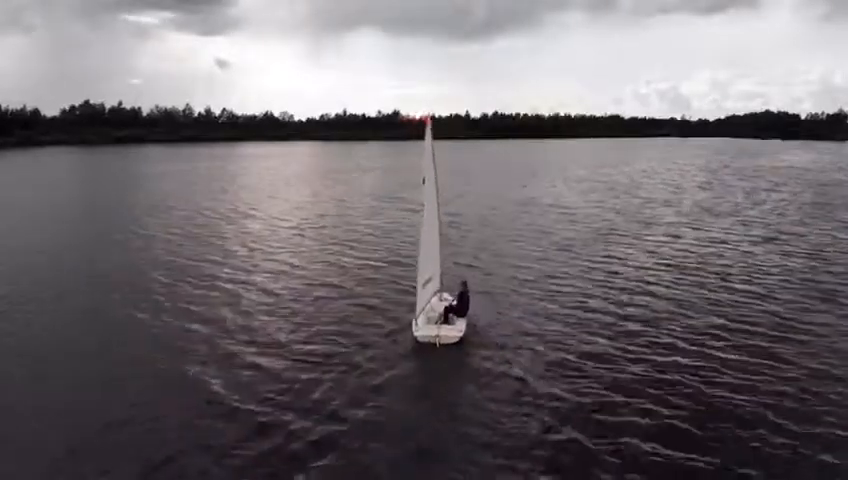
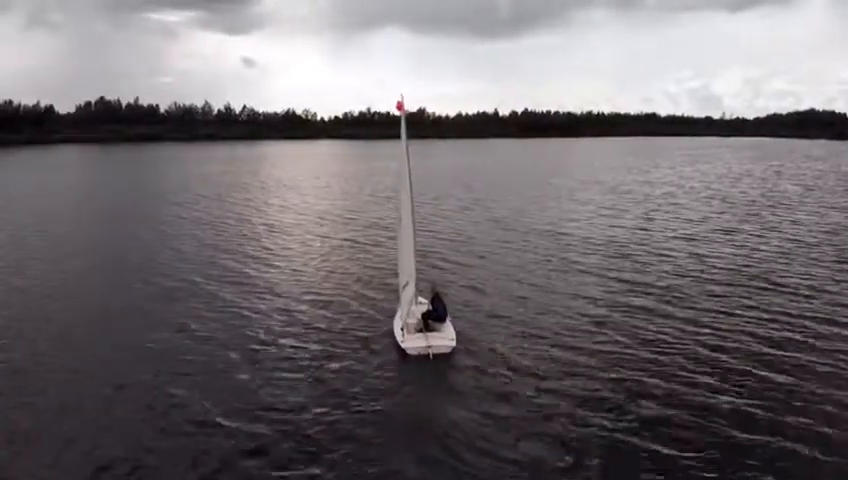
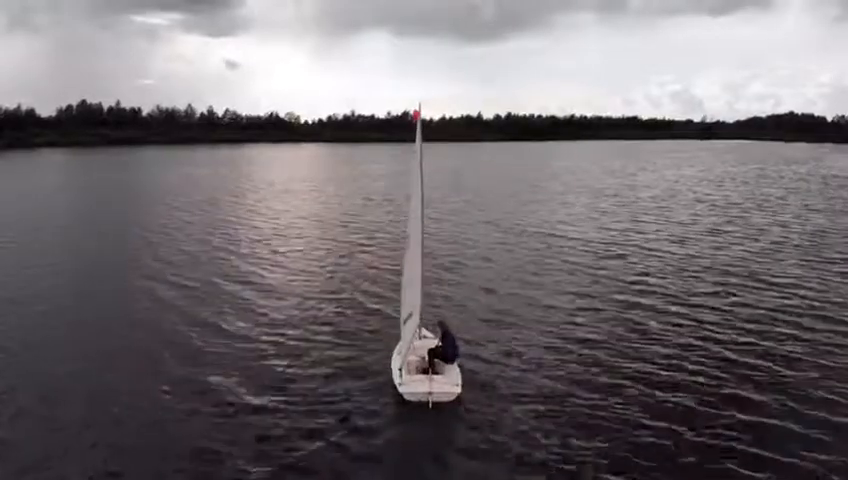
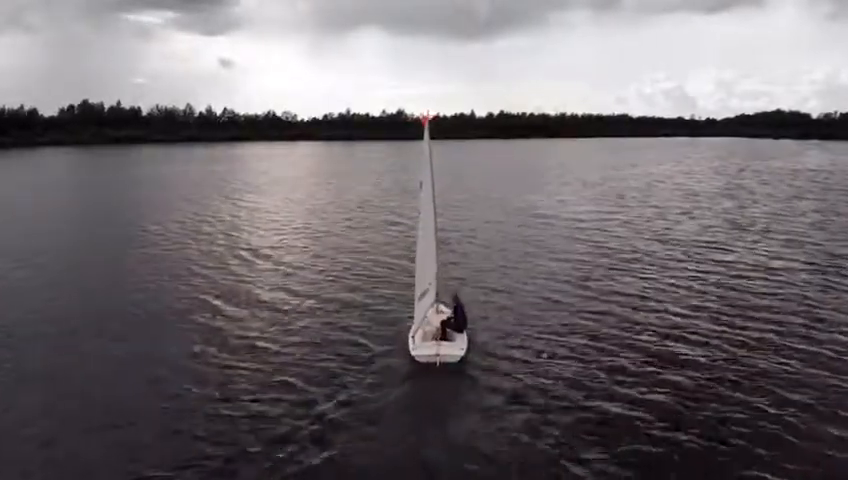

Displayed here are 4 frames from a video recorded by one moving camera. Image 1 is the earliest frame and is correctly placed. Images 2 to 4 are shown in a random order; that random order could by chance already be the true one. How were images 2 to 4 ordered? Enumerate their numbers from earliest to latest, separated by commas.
4, 3, 2
